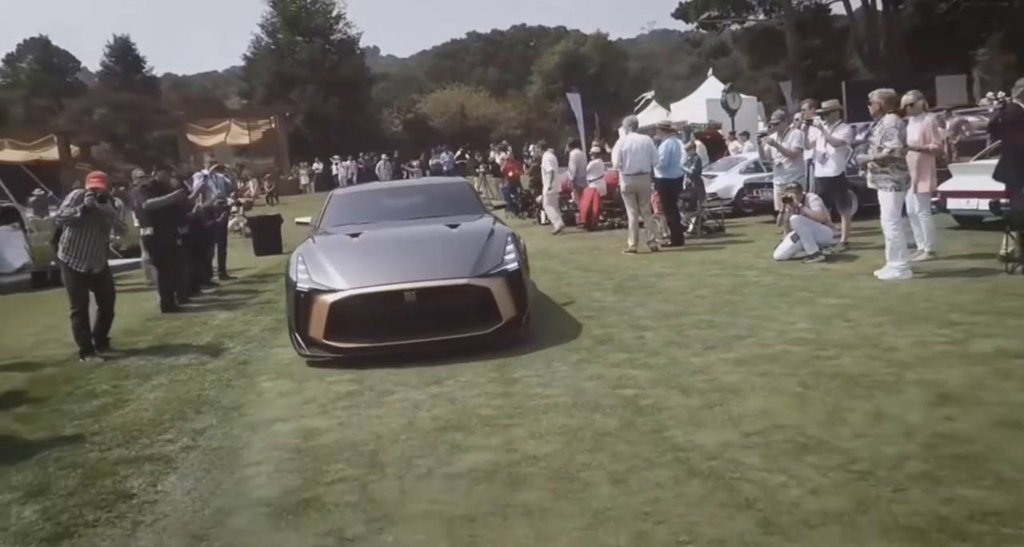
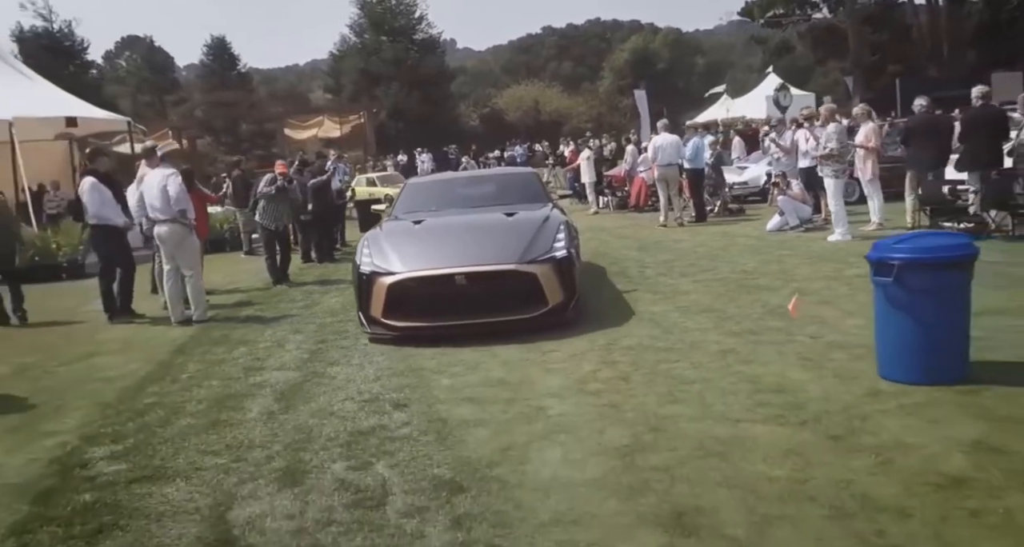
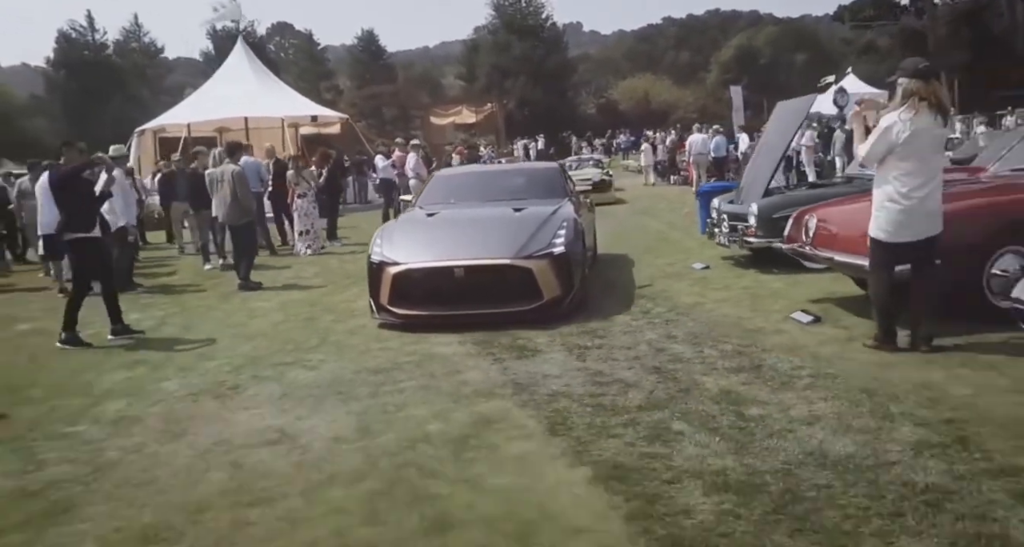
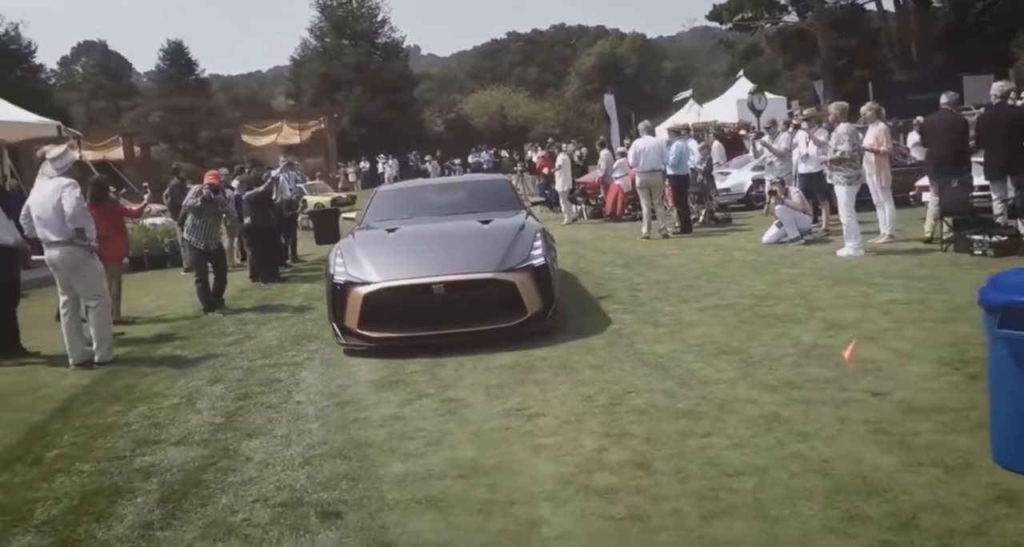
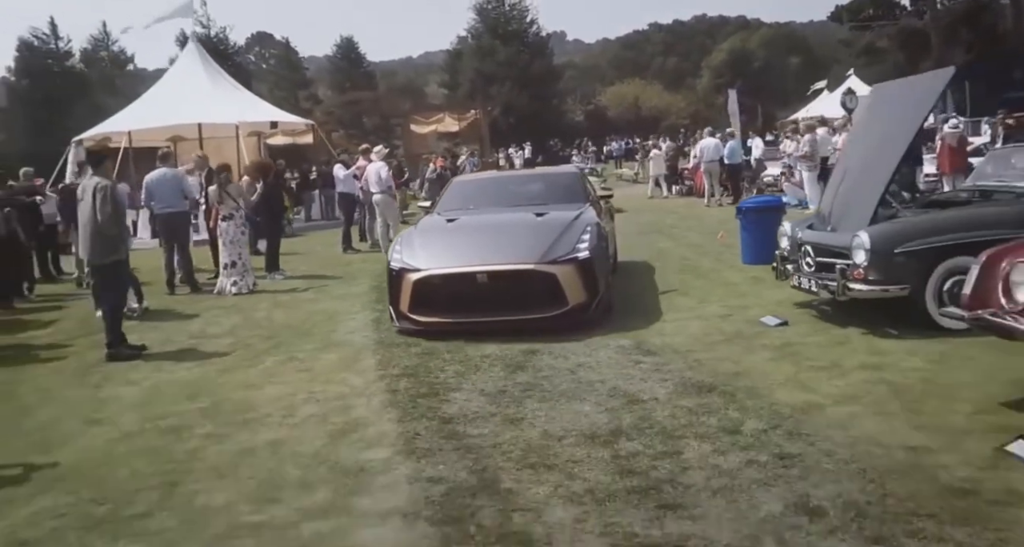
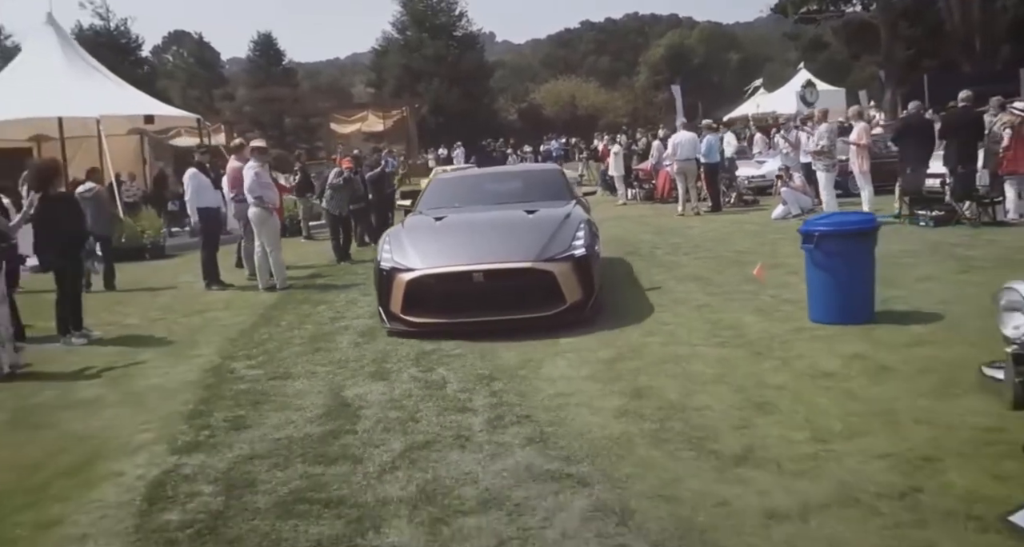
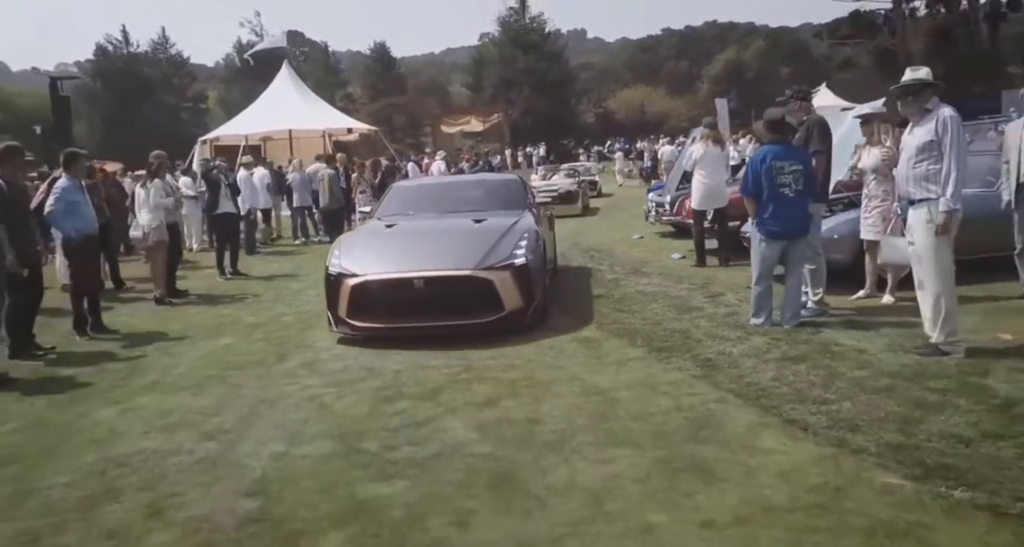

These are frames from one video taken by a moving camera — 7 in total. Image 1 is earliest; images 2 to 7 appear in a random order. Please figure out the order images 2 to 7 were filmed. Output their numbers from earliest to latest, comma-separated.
4, 2, 6, 5, 3, 7
